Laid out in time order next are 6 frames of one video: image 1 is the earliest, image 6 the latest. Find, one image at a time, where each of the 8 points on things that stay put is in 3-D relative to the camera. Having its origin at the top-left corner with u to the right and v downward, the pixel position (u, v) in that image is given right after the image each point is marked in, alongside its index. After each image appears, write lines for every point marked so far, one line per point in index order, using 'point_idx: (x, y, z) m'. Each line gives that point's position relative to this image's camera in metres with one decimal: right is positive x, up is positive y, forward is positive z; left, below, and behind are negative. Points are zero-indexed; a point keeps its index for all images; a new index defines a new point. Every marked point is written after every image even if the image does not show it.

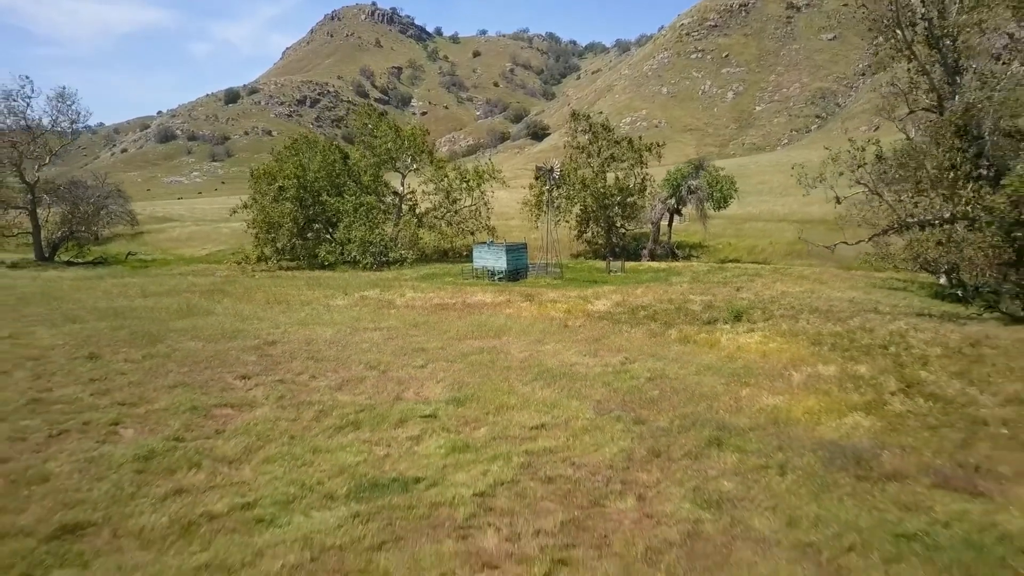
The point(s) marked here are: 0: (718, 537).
0: (+2.1, -2.5, +6.8) m
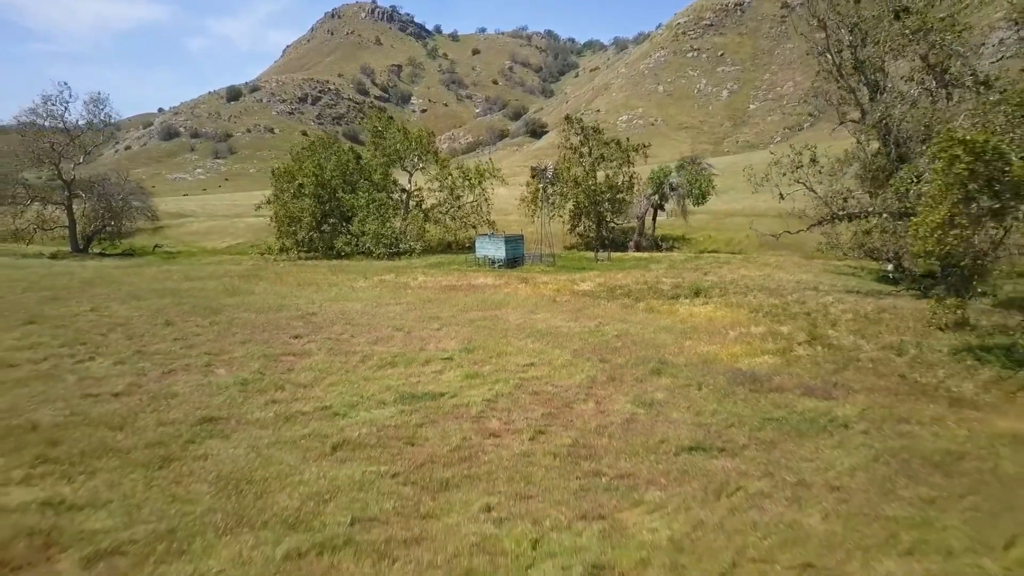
0: (+2.1, -2.0, +10.1) m
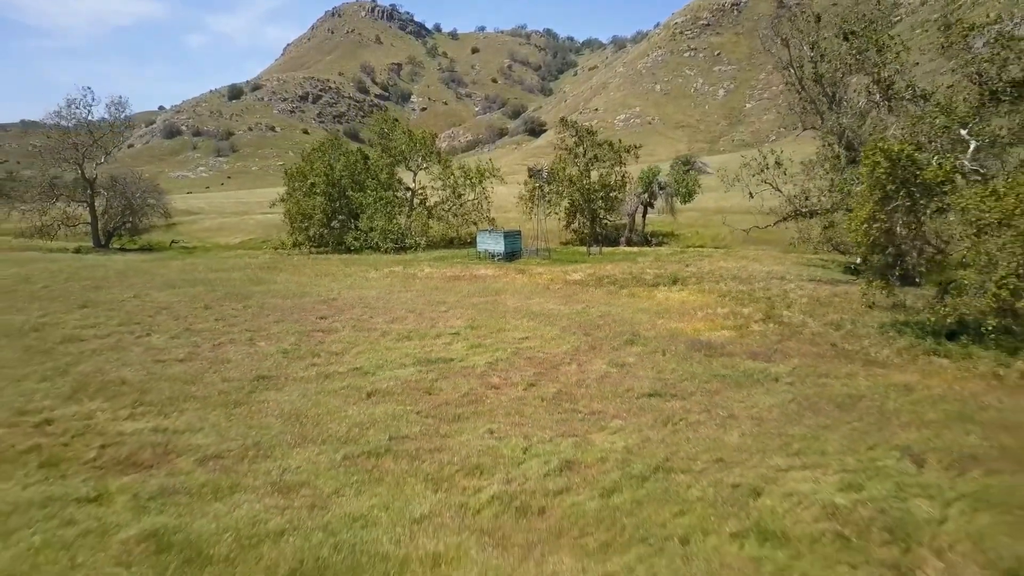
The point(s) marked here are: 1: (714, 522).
0: (+2.0, -1.7, +12.6) m
1: (+2.1, -2.4, +6.8) m
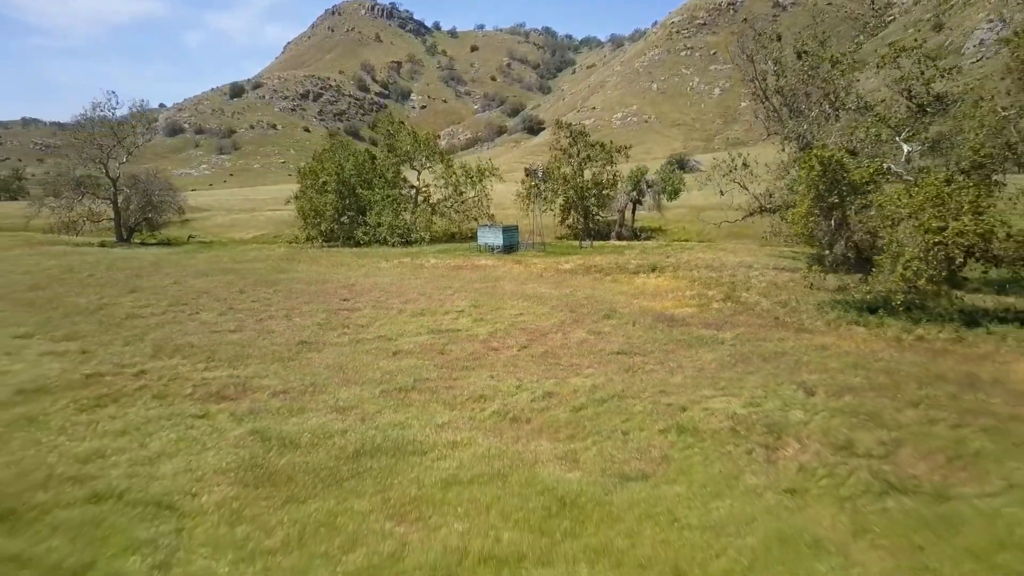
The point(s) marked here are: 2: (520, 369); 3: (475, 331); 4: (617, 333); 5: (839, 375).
0: (+1.9, -1.2, +15.5) m
1: (+2.0, -2.0, +9.7) m
2: (+0.2, -1.6, +13.2) m
3: (-1.0, -1.1, +16.8) m
4: (+2.6, -1.1, +16.1) m
5: (+6.1, -1.6, +12.2) m
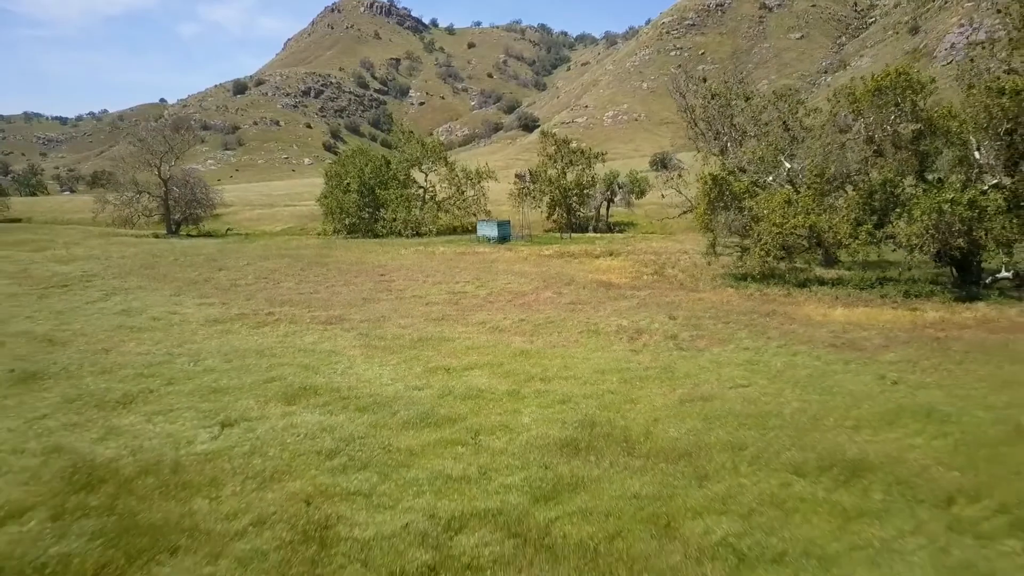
0: (+1.6, -0.3, +23.7) m
1: (+1.7, -1.1, +17.9) m
2: (-0.2, -0.7, +21.4) m
3: (-1.3, -0.1, +25.0) m
4: (+2.2, -0.2, +24.3) m
5: (+5.7, -0.7, +20.4) m
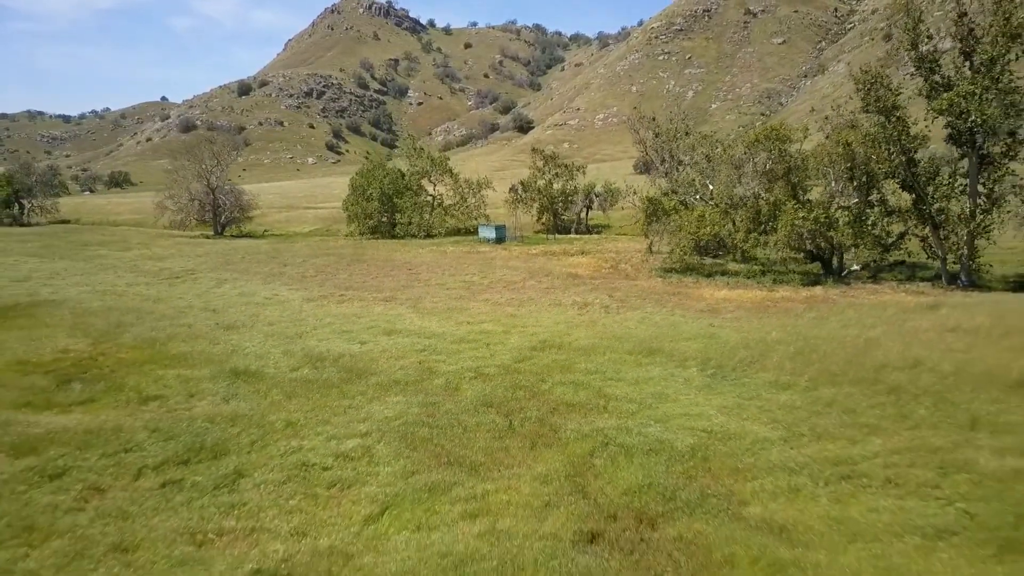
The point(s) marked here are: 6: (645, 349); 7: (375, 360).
0: (+1.3, +0.2, +33.8) m
1: (+1.4, -0.7, +28.1) m
2: (-0.5, -0.2, +31.6) m
3: (-1.6, +0.4, +35.1) m
4: (+1.9, +0.4, +34.5) m
5: (+5.5, -0.2, +30.6) m
6: (+3.7, -1.7, +18.4) m
7: (-3.8, -2.0, +18.1) m
